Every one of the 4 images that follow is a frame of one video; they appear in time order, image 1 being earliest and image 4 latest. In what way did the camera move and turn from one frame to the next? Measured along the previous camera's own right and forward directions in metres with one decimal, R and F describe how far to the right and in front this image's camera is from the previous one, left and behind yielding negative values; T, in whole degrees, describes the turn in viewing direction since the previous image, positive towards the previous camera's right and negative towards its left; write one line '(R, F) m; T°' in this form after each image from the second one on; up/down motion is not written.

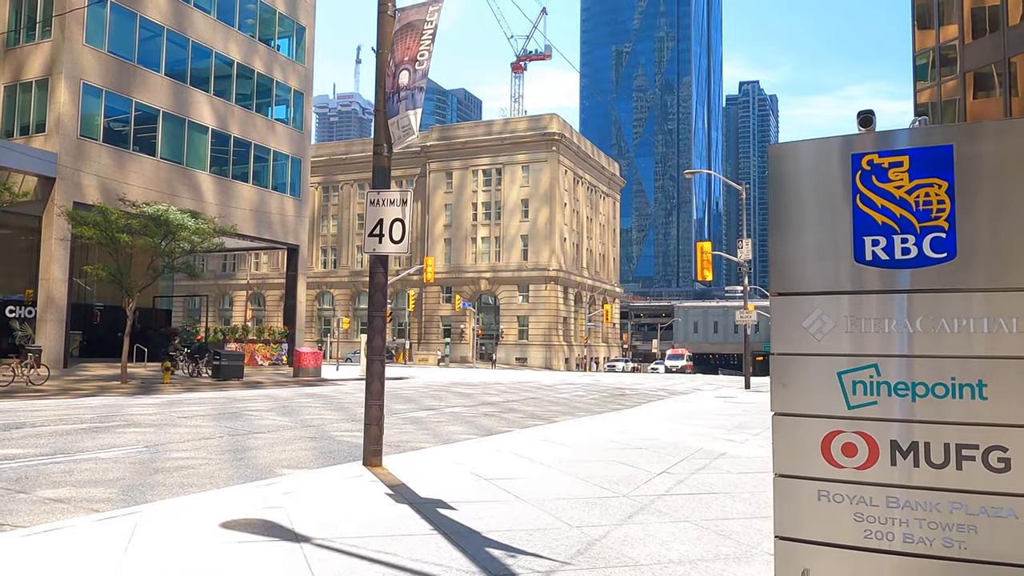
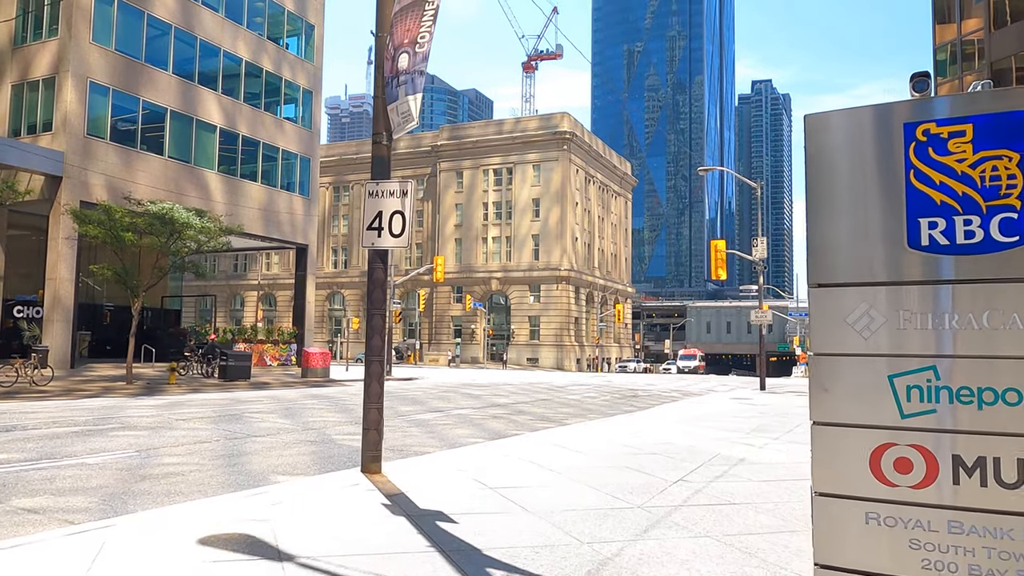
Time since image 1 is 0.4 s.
(+0.1, +0.5) m; -1°
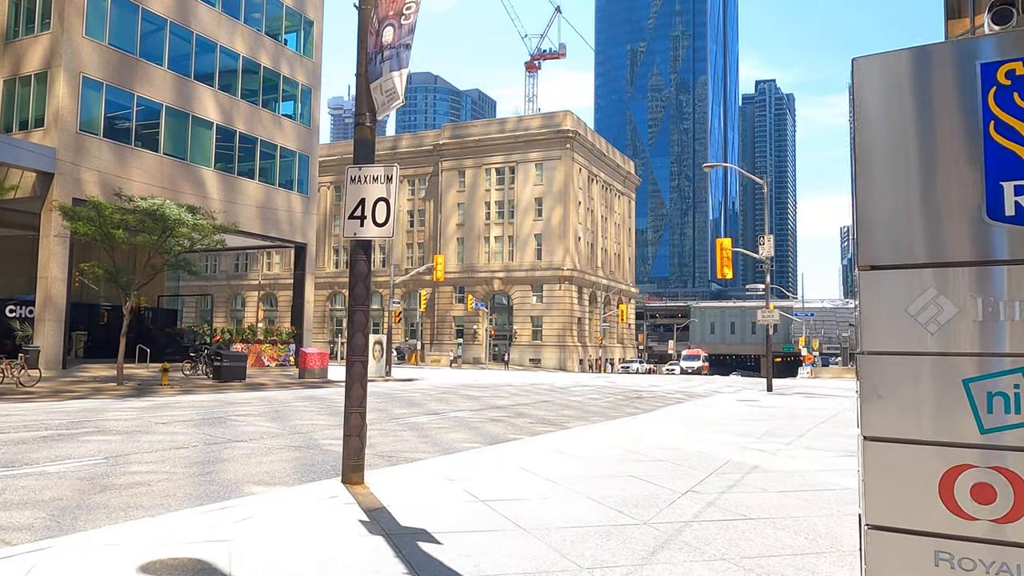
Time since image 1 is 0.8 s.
(+0.1, +0.7) m; 0°
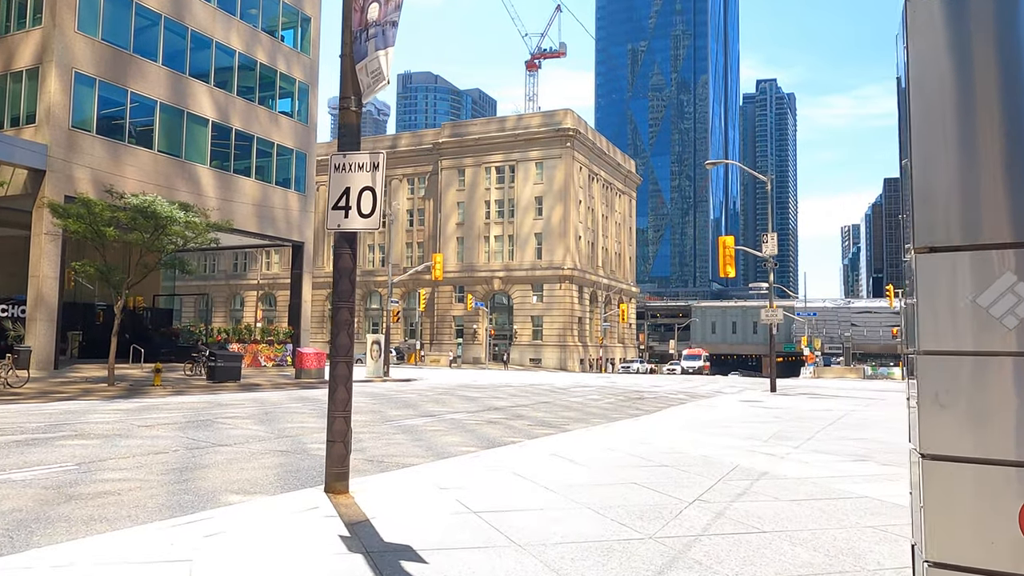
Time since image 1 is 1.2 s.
(+0.1, +0.5) m; 0°
